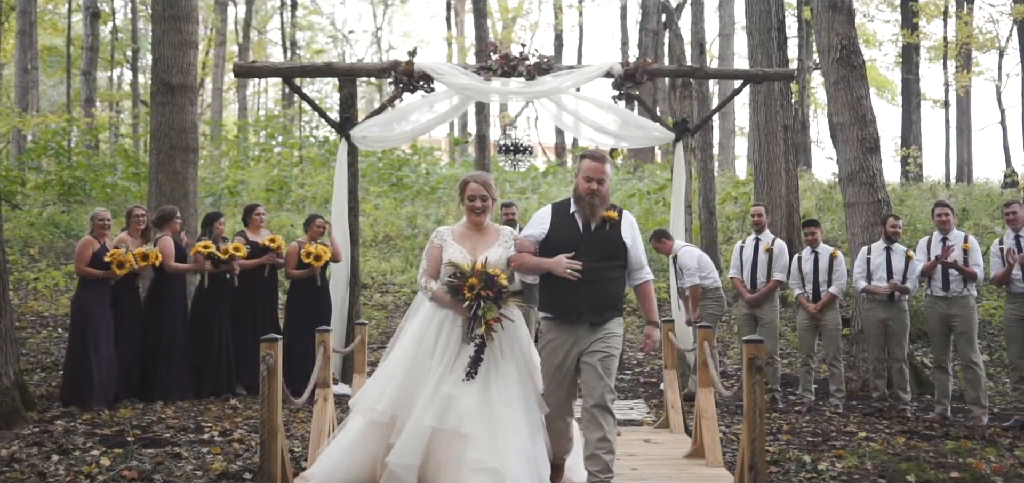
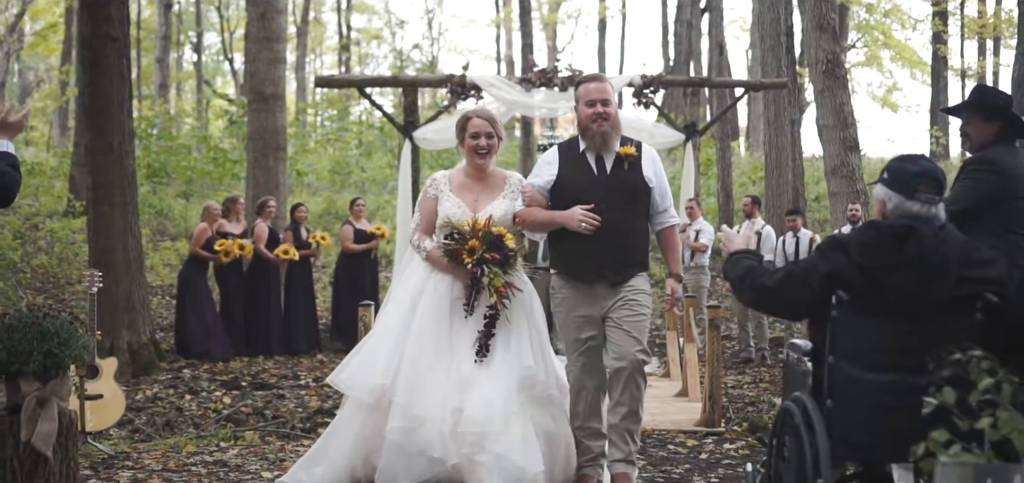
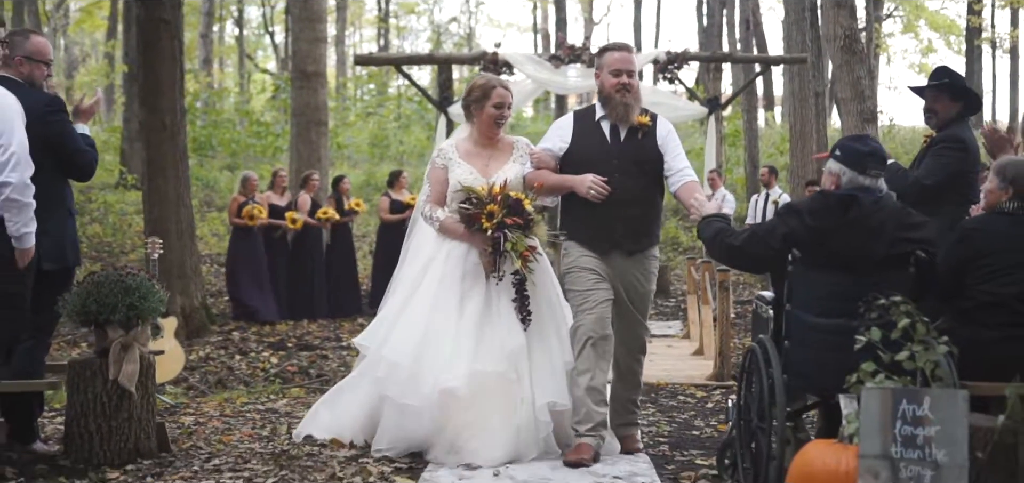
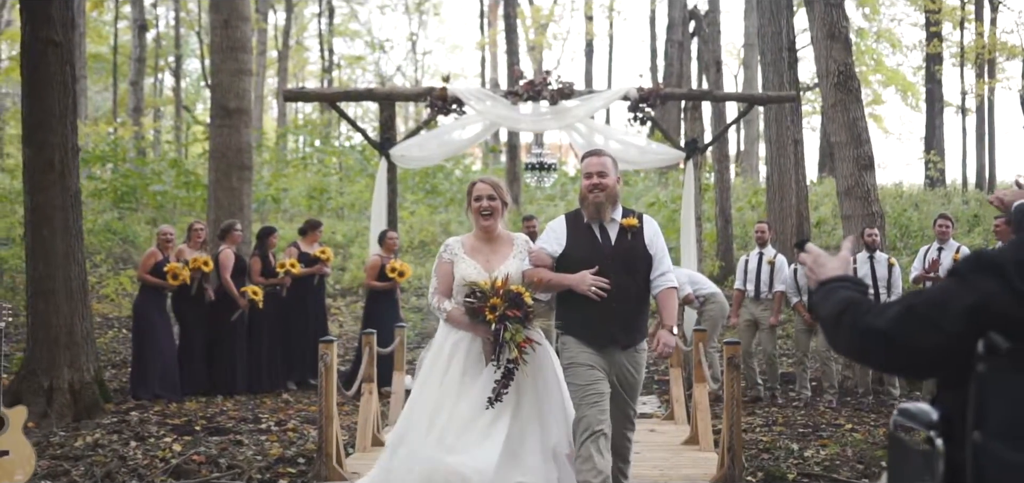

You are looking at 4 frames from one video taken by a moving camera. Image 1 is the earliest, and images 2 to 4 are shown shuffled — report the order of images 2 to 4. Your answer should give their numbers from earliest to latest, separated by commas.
4, 2, 3
